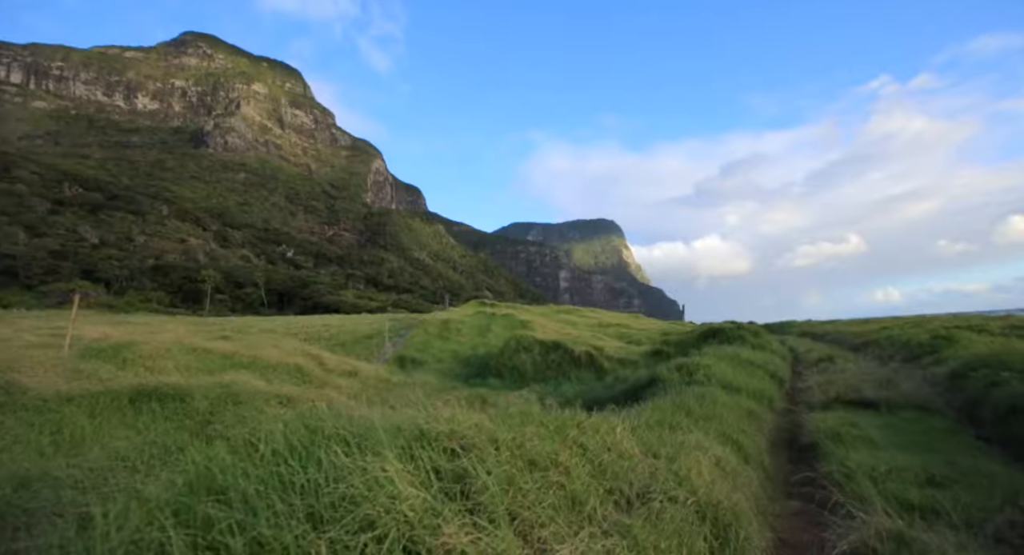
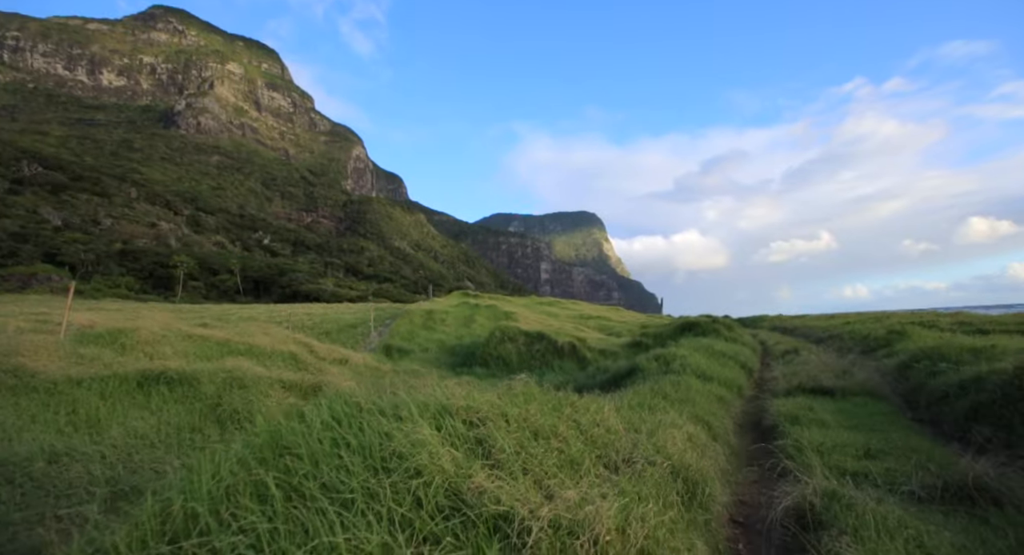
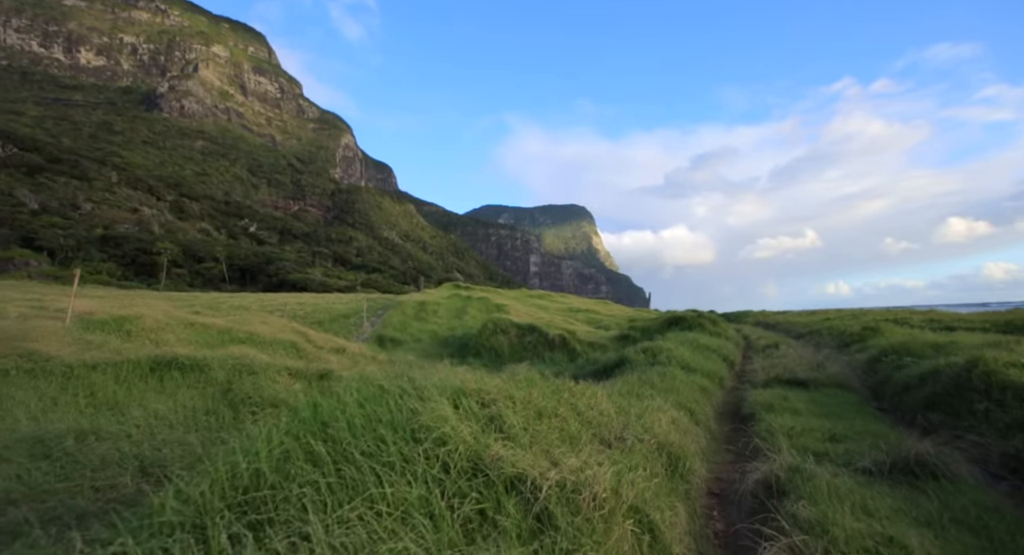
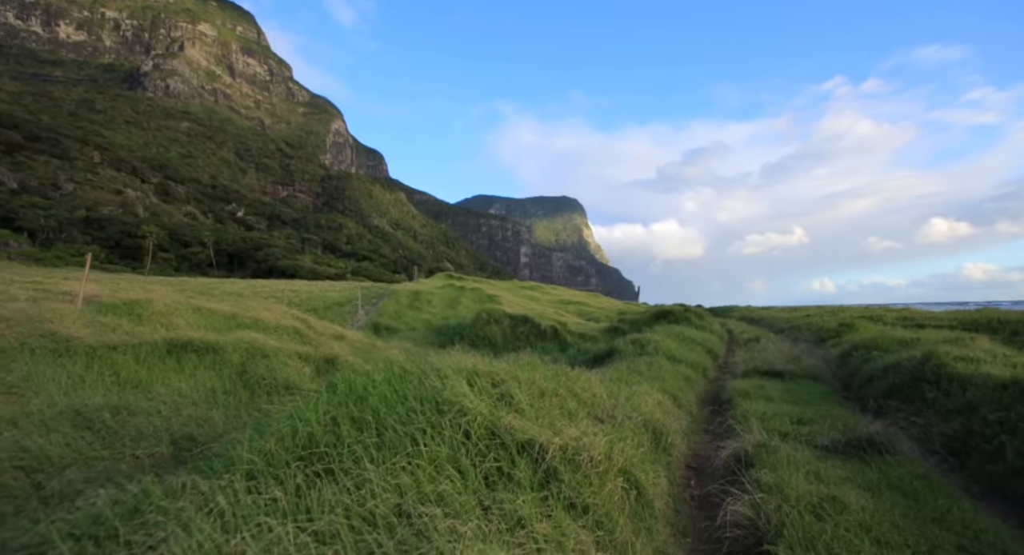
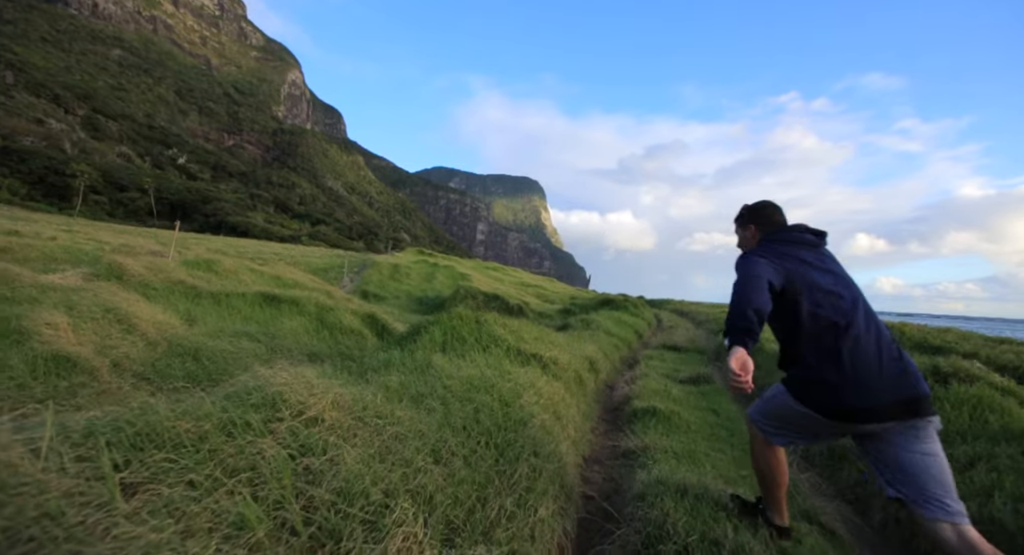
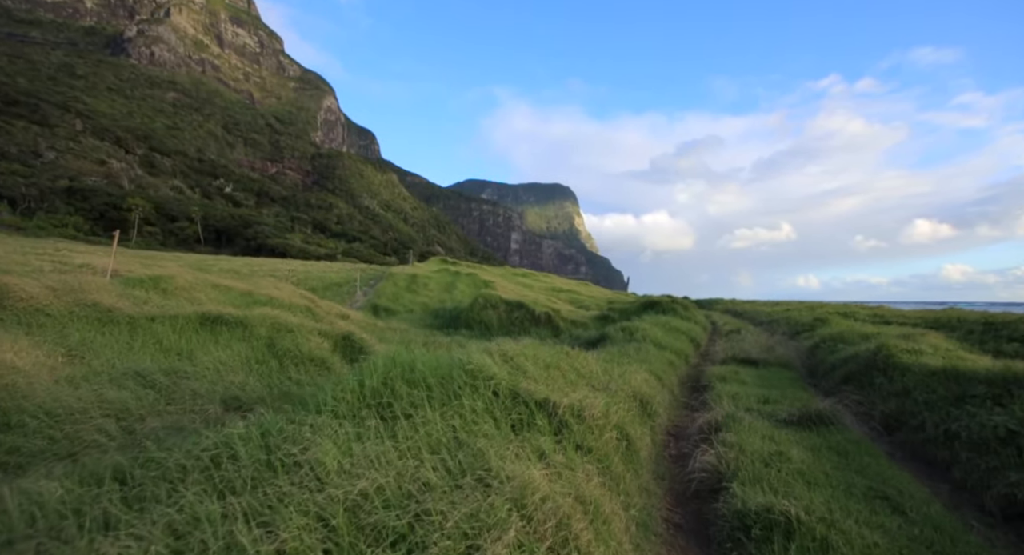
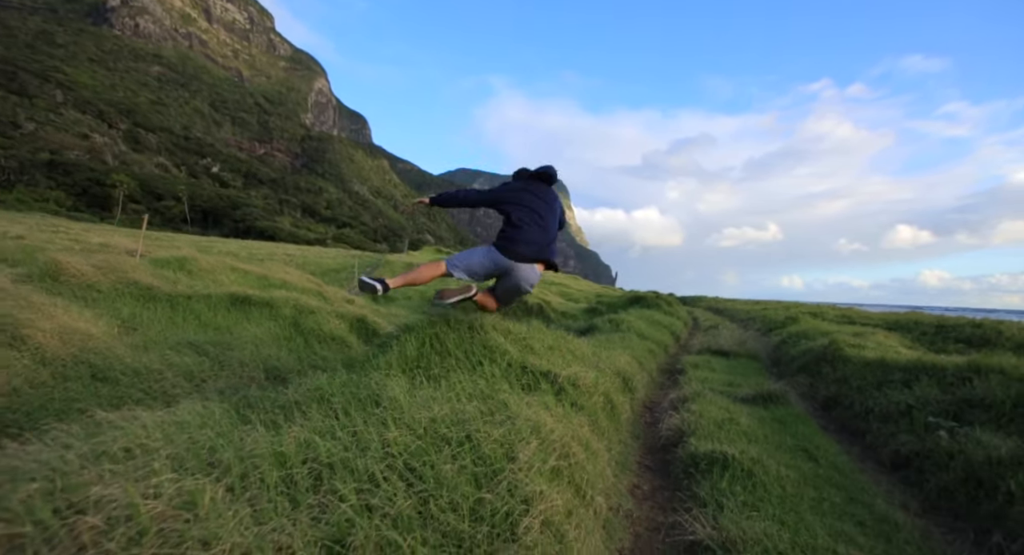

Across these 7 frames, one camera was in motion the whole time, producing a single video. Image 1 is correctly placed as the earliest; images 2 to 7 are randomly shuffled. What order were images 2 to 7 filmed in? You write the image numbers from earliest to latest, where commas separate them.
2, 3, 4, 6, 7, 5
